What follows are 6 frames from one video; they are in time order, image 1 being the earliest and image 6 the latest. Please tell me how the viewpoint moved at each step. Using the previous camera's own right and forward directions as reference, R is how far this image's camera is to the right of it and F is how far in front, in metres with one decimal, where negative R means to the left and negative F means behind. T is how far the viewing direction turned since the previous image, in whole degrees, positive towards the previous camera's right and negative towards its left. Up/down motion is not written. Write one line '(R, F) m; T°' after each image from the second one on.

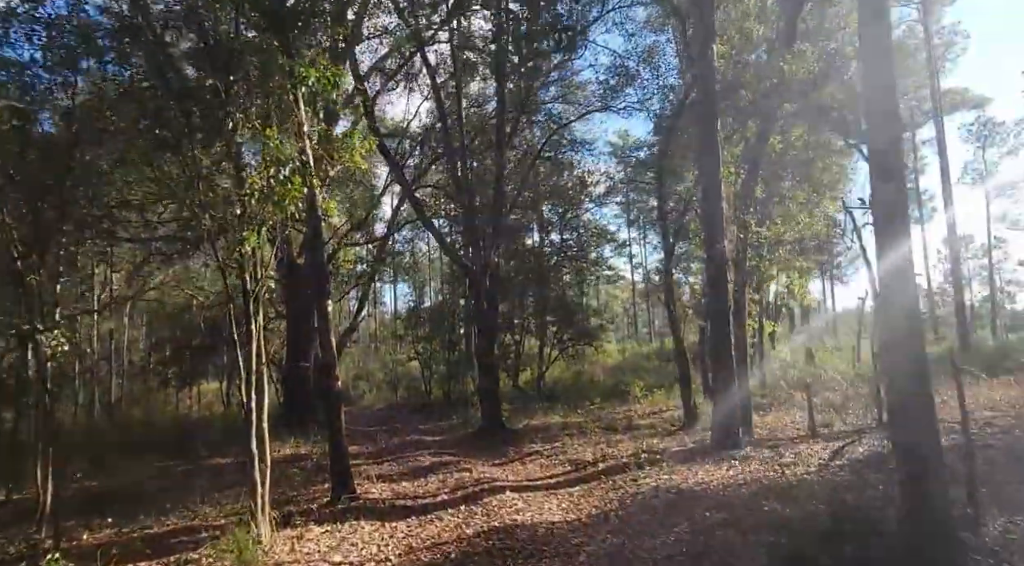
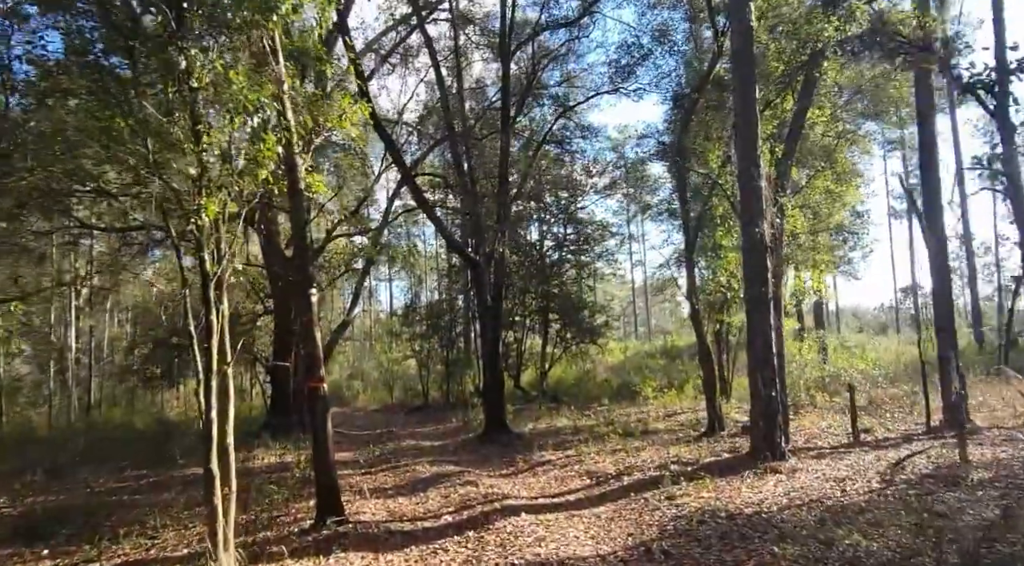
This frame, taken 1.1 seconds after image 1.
(-0.2, +1.3) m; 0°
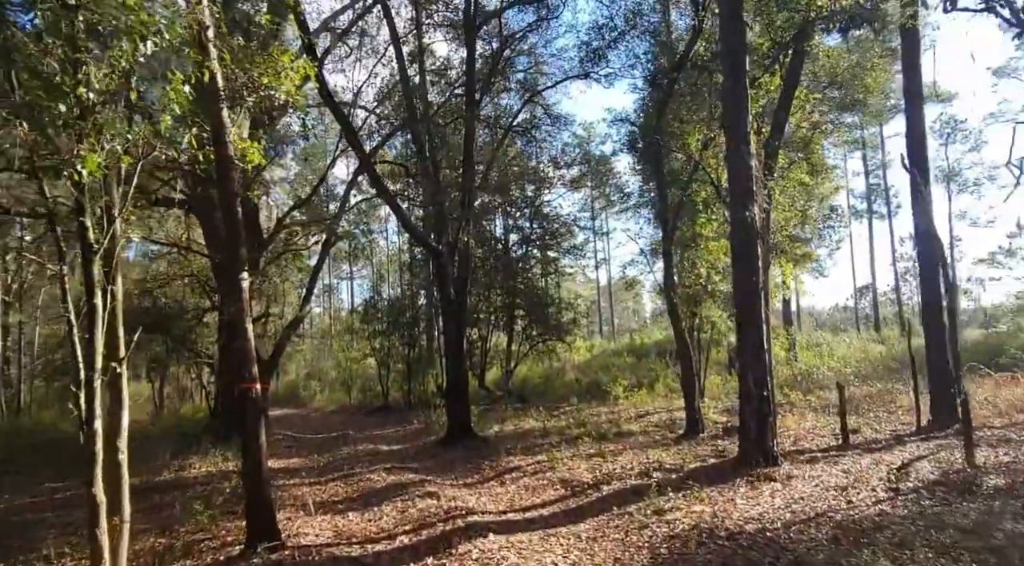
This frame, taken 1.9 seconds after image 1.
(0.0, +1.0) m; +3°
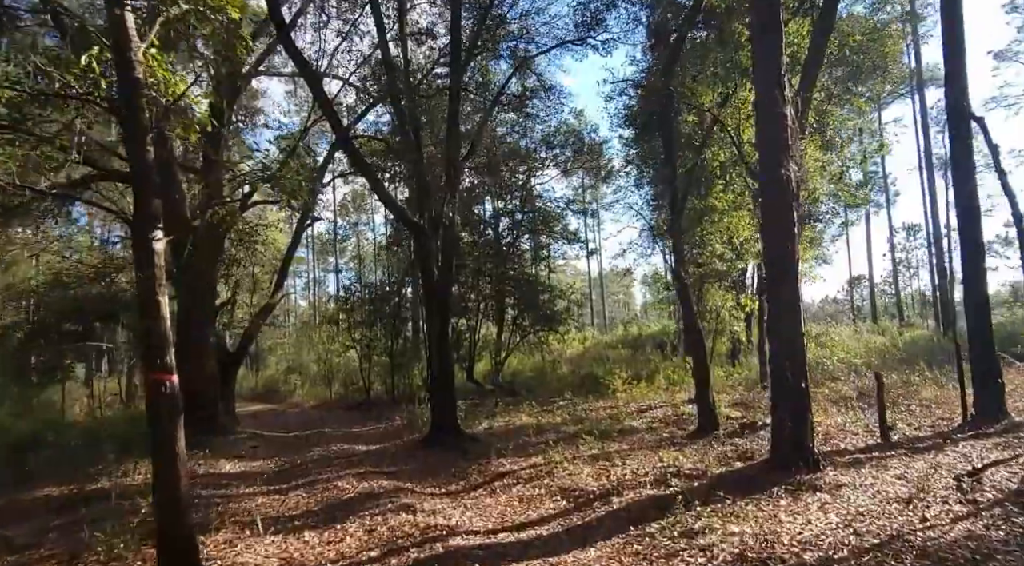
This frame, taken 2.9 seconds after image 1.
(0.0, +1.5) m; +1°
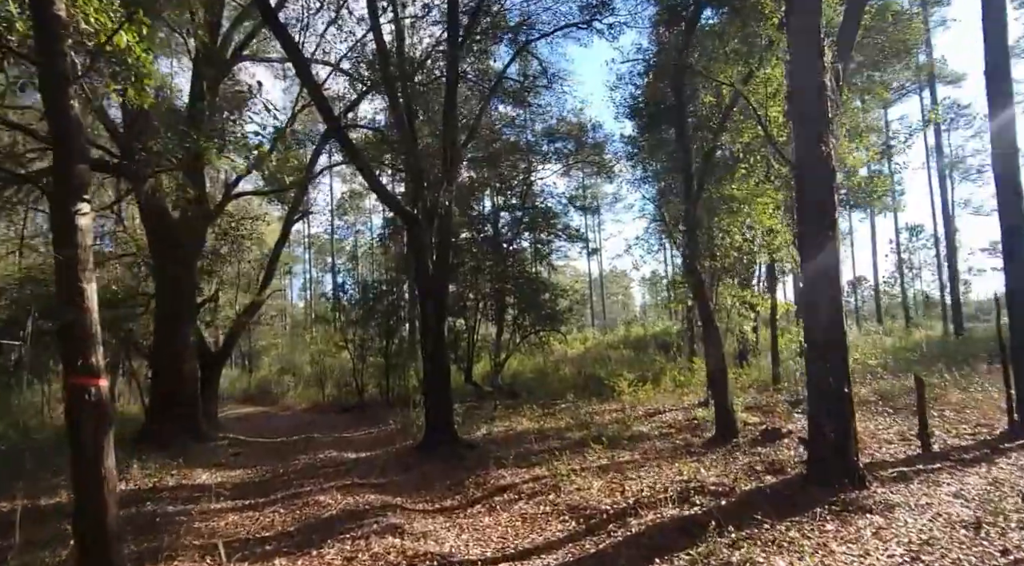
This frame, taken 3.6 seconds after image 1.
(0.0, +0.9) m; 0°
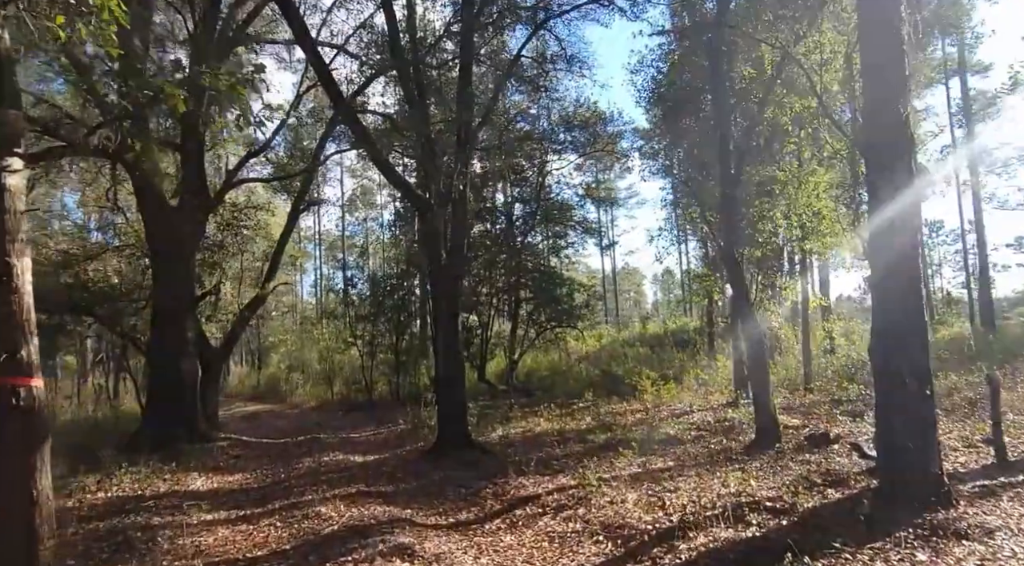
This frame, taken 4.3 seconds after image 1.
(-0.1, +0.9) m; -1°
